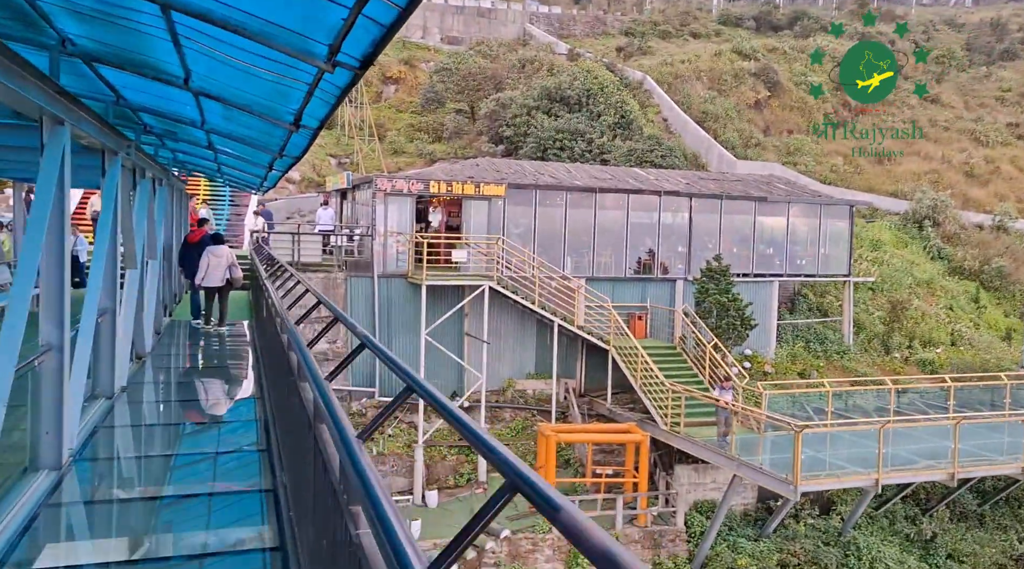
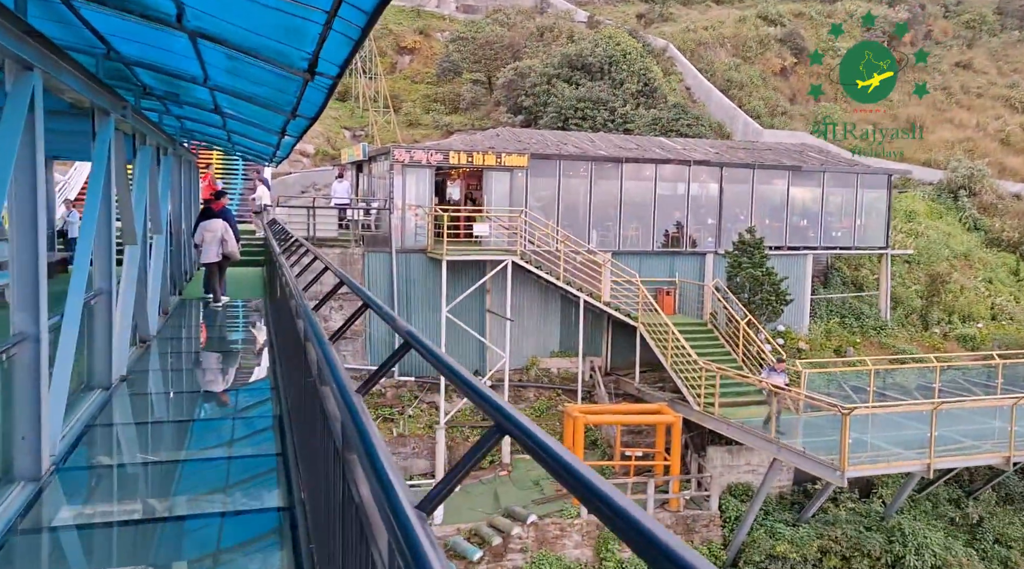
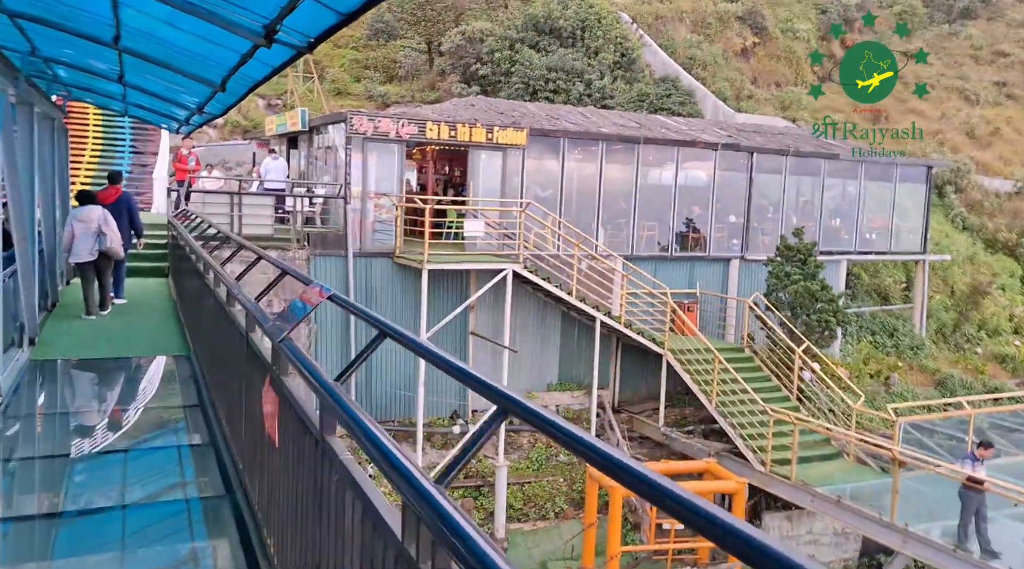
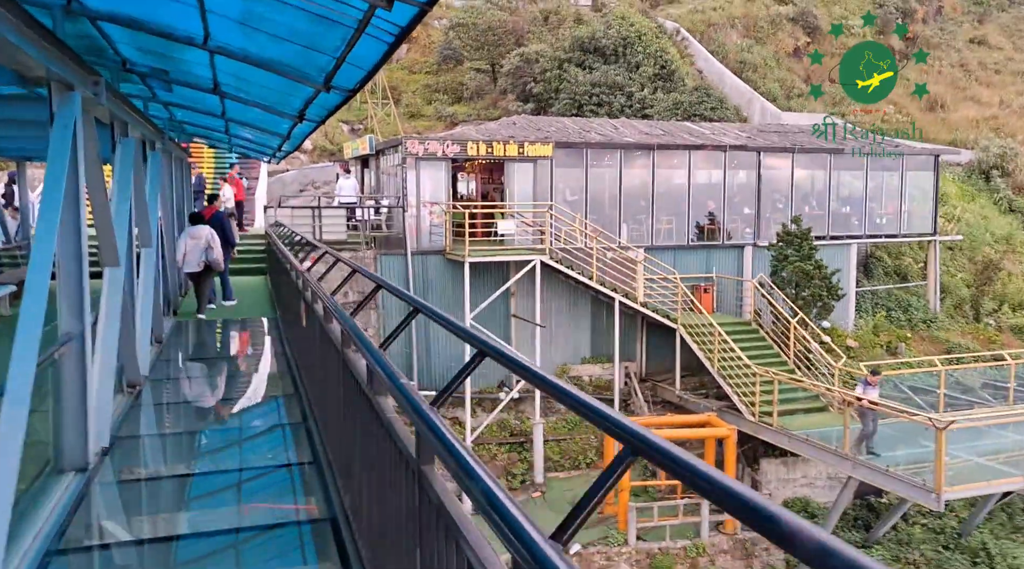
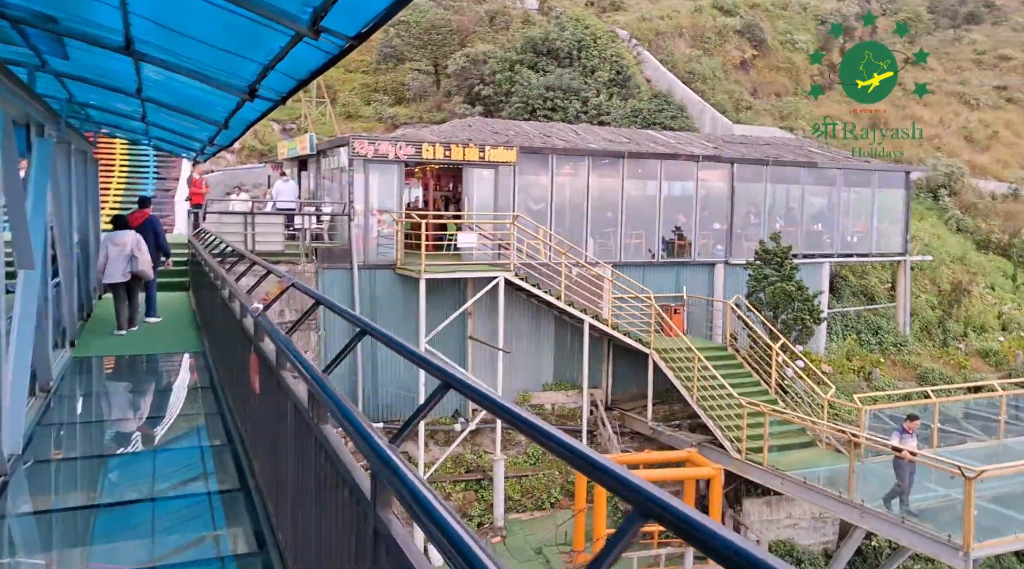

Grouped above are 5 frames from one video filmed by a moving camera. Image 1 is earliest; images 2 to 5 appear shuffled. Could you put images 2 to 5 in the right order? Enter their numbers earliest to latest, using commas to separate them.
2, 4, 5, 3
